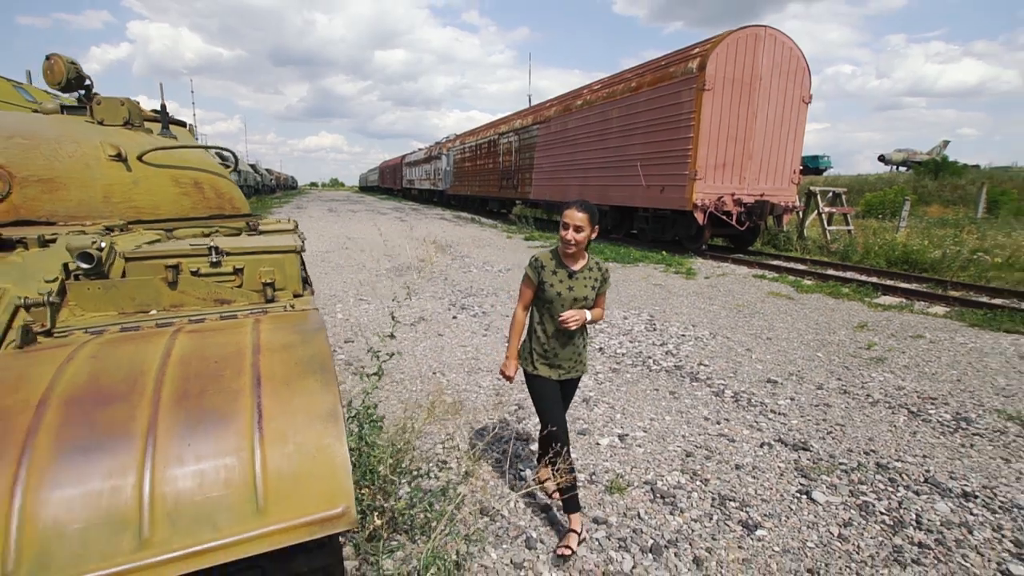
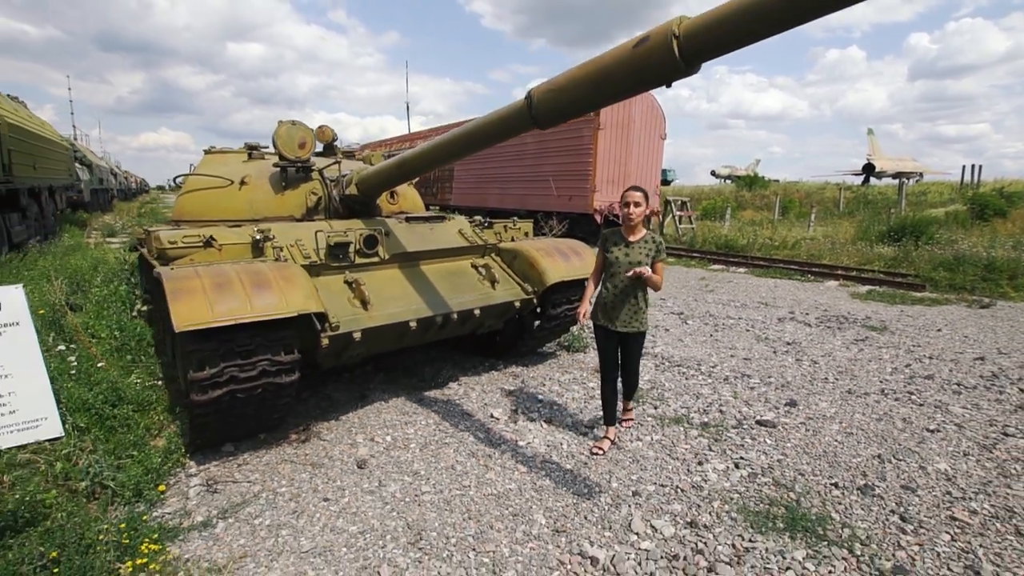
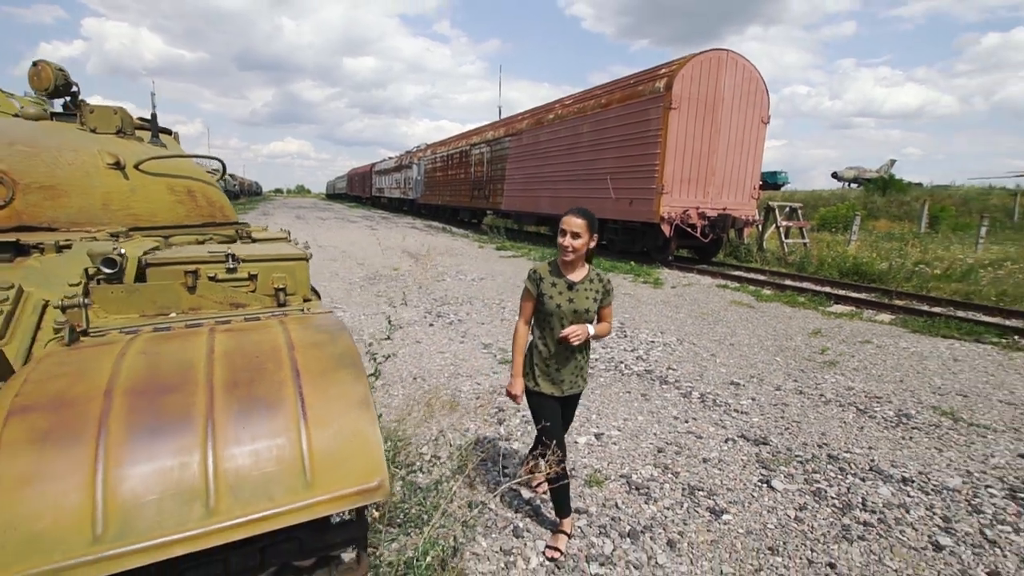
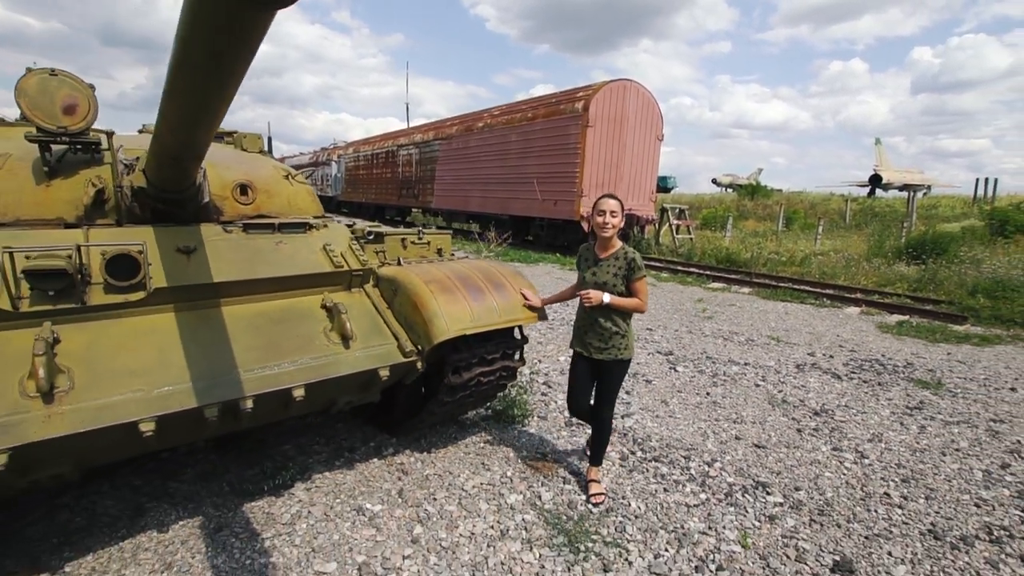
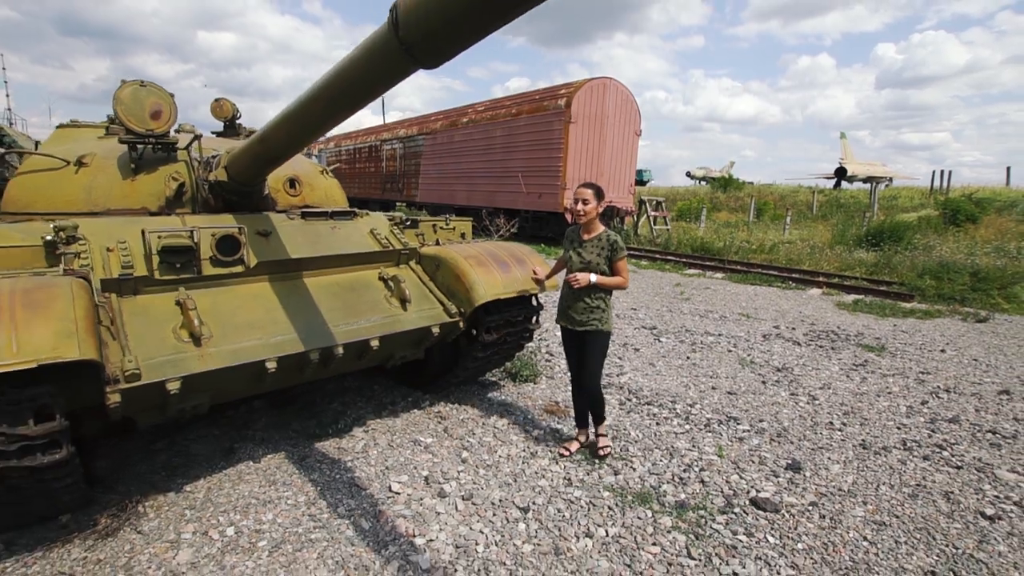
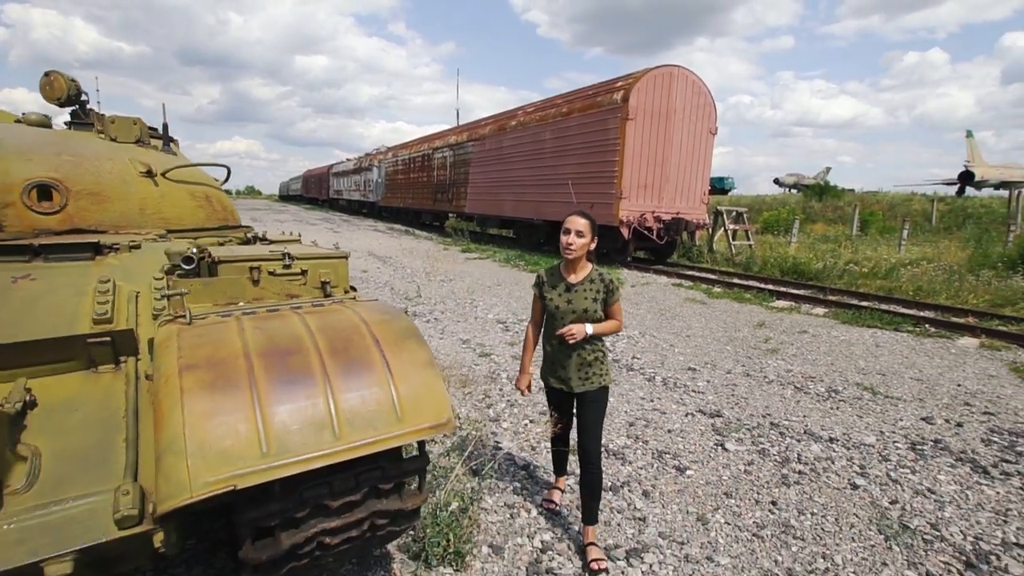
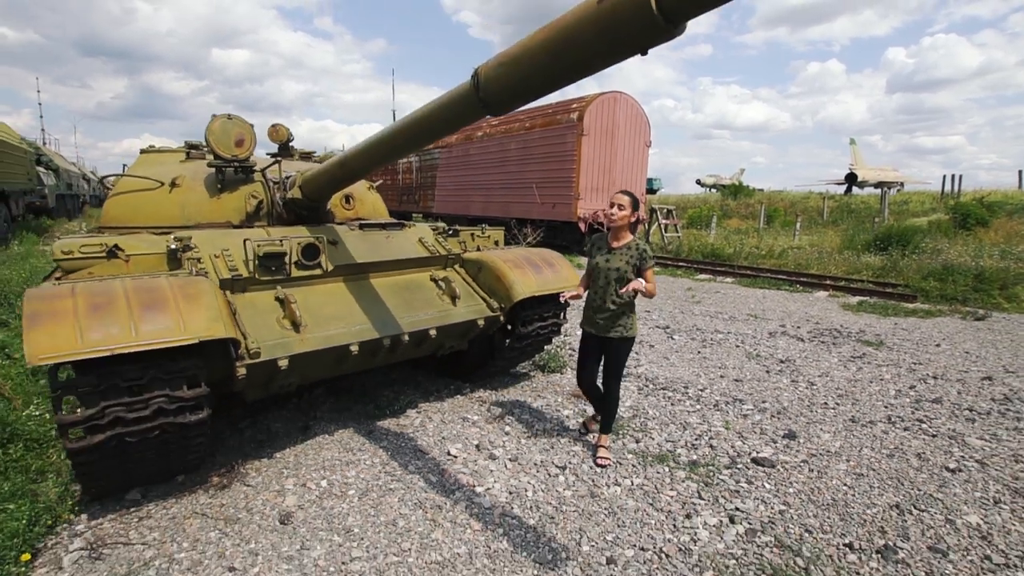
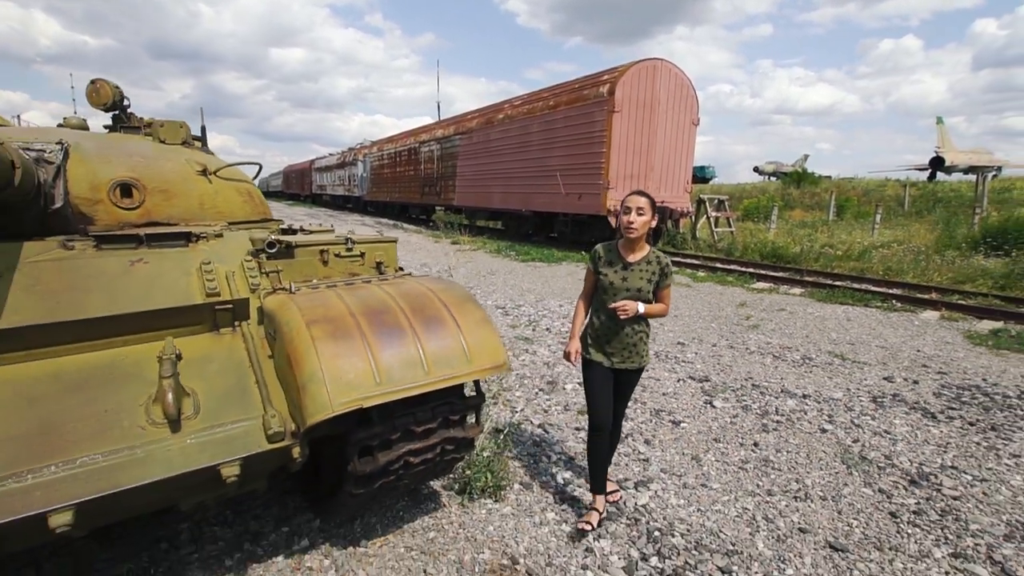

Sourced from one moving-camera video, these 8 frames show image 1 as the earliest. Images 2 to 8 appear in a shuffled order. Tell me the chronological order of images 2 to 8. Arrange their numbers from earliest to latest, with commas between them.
3, 6, 8, 4, 5, 7, 2
